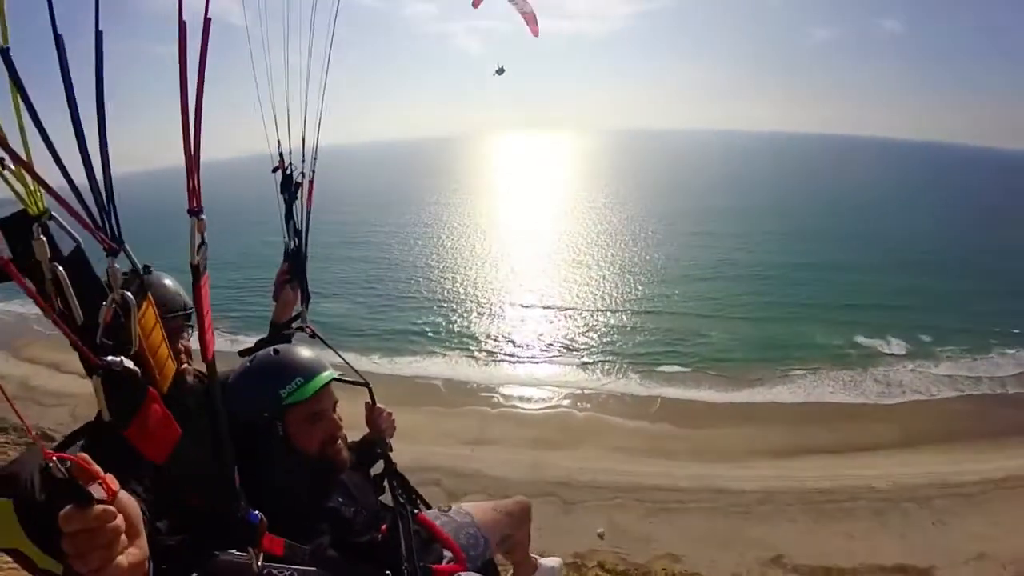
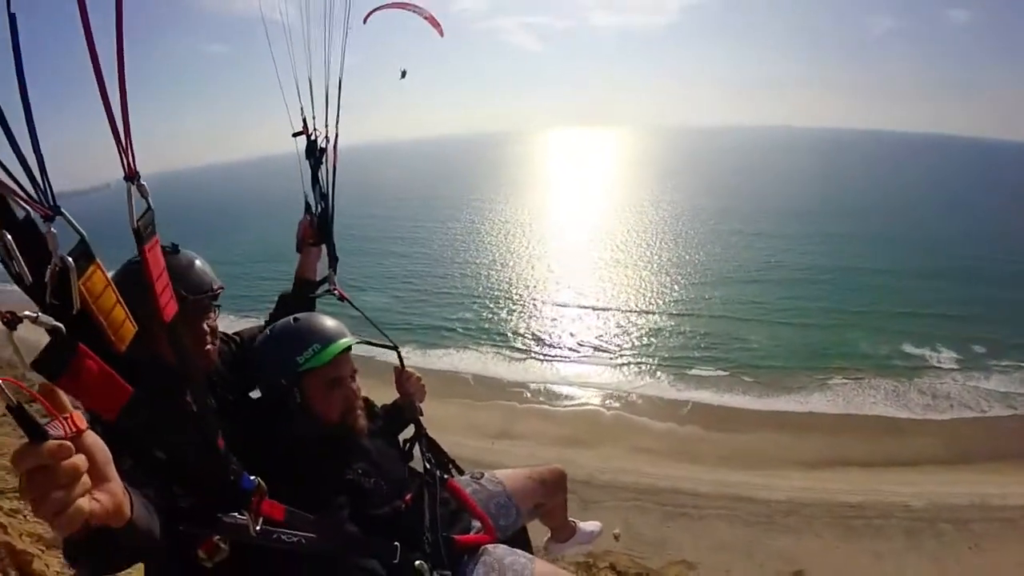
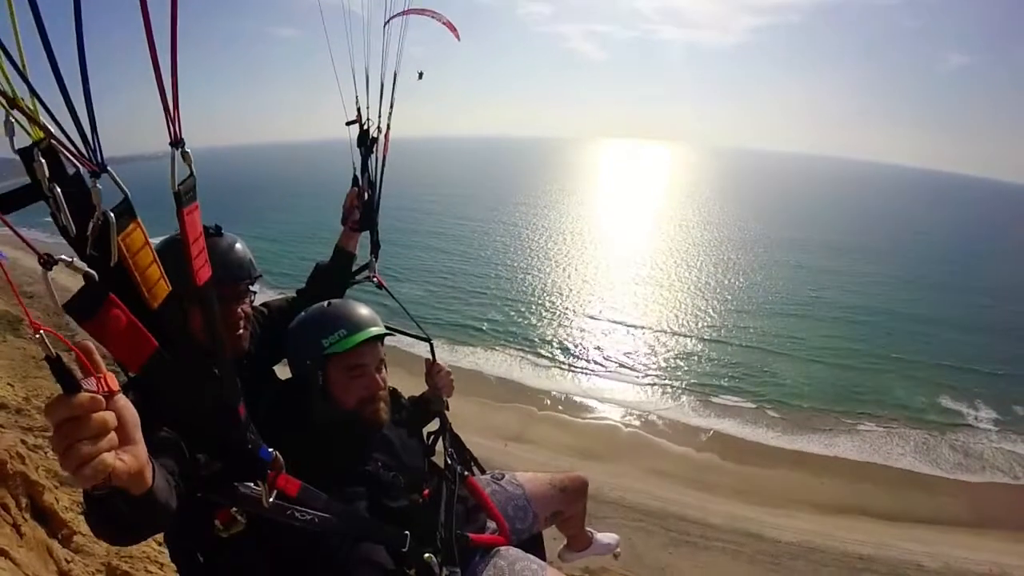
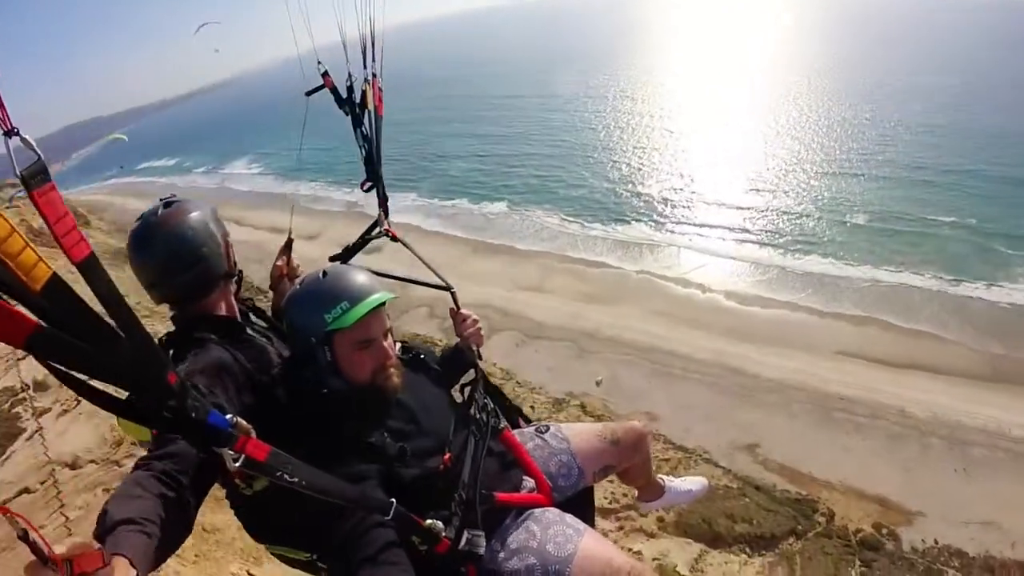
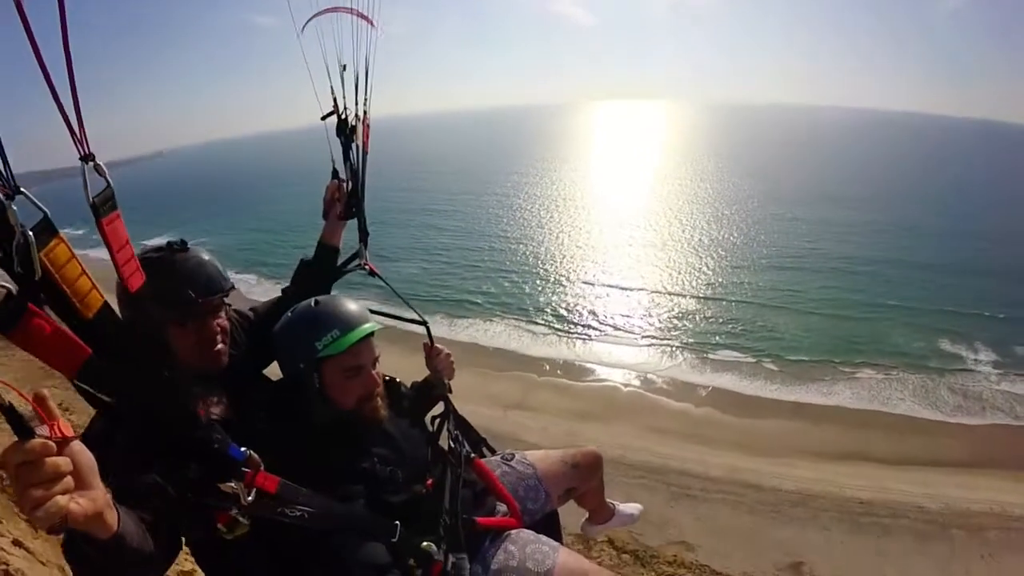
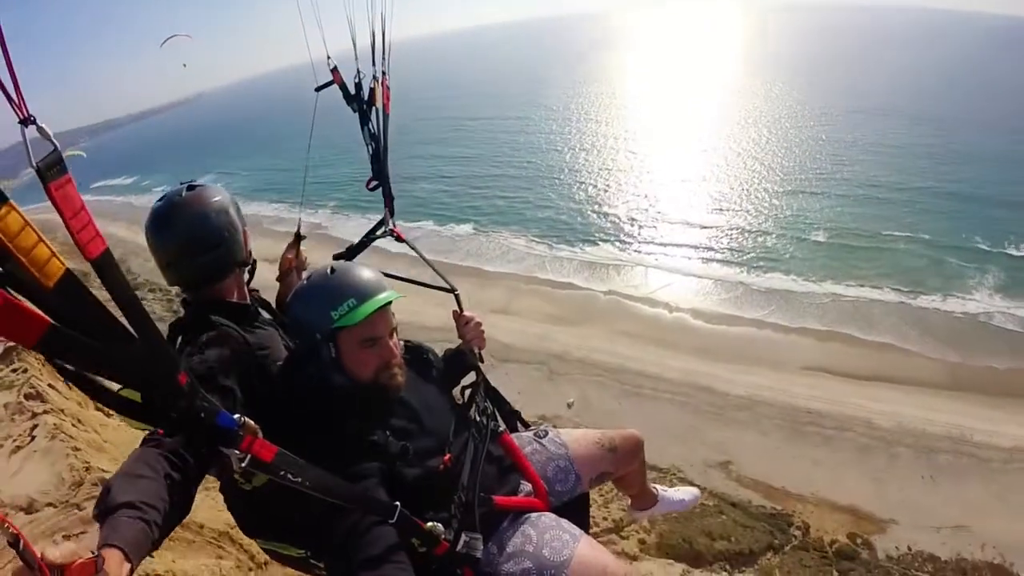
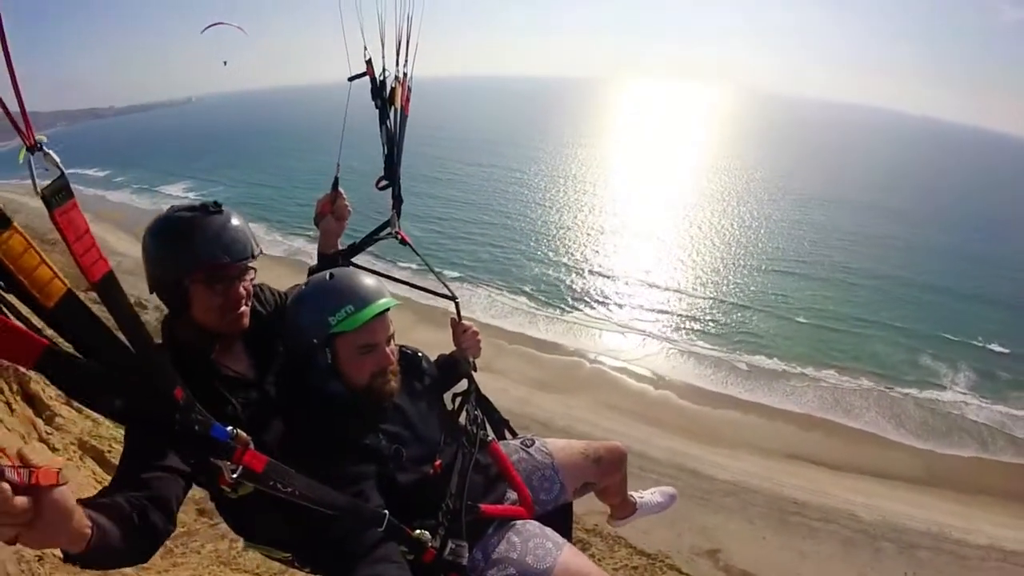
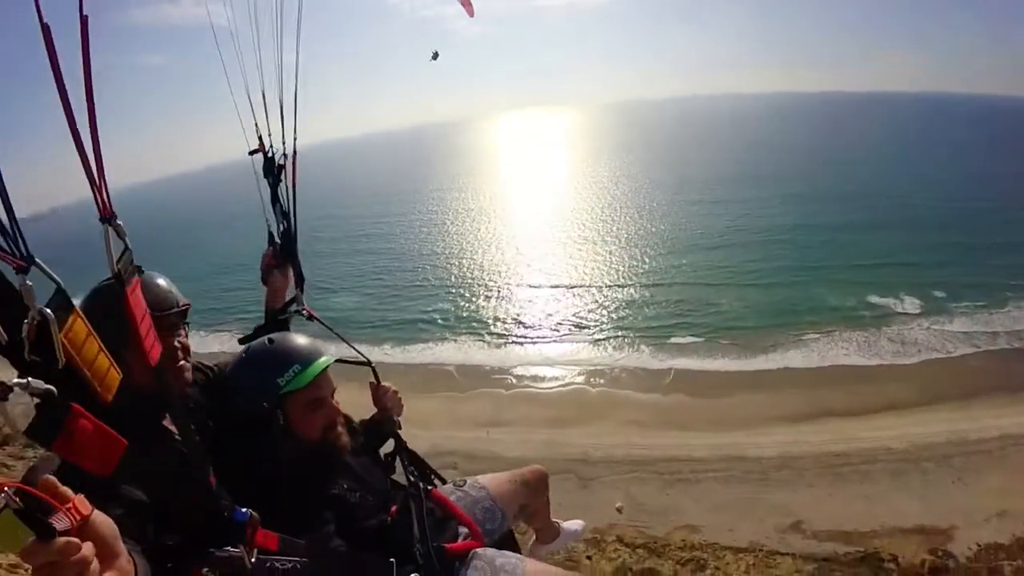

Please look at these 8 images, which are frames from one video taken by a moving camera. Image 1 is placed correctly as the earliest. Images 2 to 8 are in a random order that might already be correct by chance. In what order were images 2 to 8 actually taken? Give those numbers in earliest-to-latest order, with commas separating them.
8, 2, 3, 5, 7, 6, 4
